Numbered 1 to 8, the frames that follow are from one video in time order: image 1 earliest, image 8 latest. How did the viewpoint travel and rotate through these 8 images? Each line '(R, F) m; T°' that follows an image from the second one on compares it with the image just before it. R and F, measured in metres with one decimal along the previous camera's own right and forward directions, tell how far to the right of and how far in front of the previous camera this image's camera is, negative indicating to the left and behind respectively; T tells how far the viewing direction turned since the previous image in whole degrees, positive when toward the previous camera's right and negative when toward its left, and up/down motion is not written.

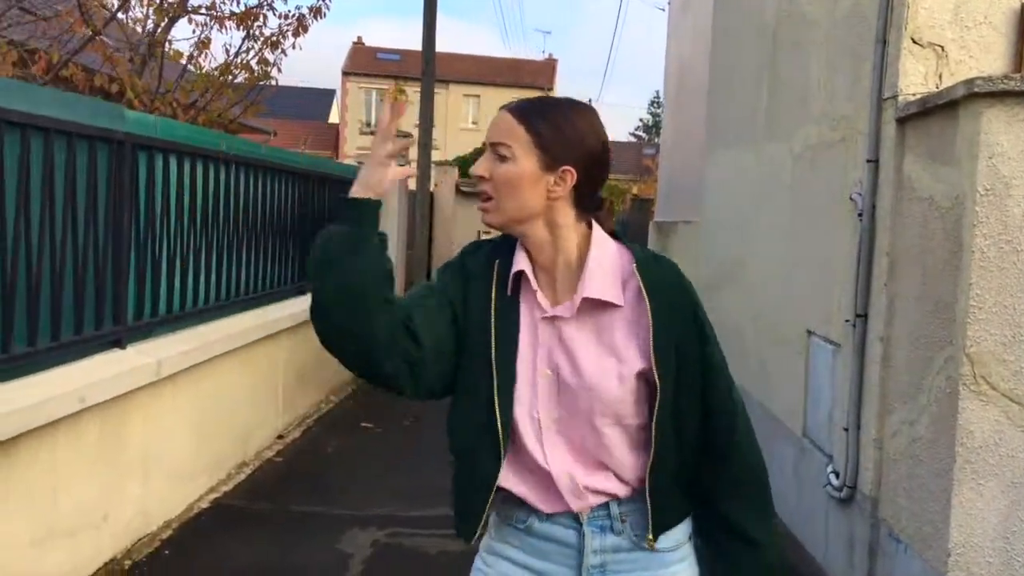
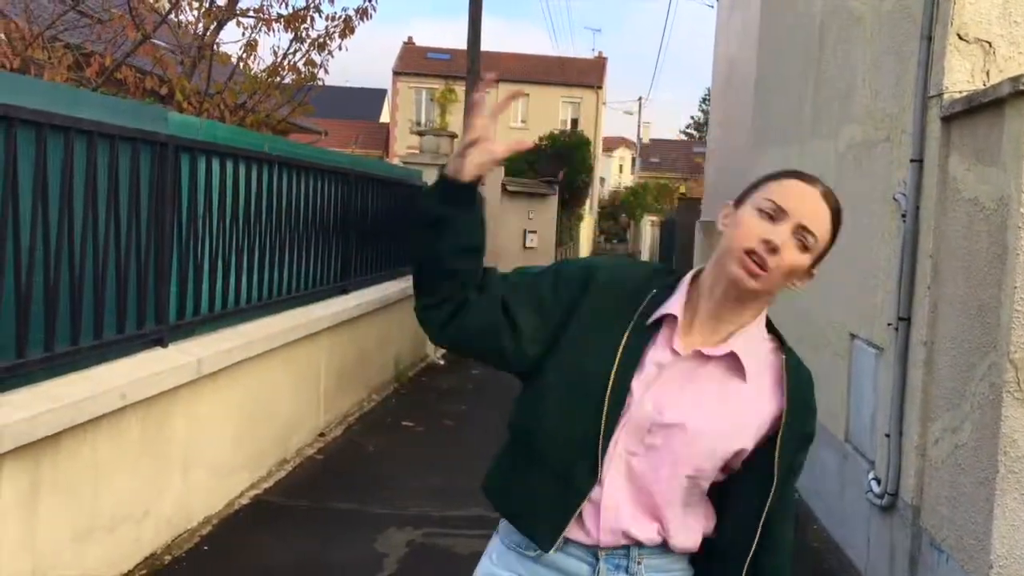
(+0.1, 0.0) m; -3°
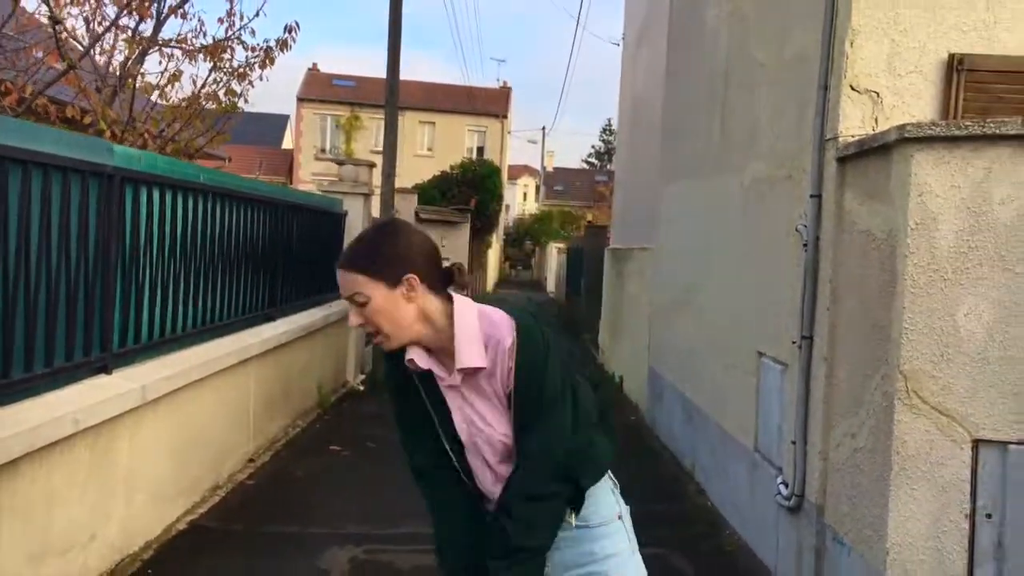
(-0.2, -0.3) m; +6°
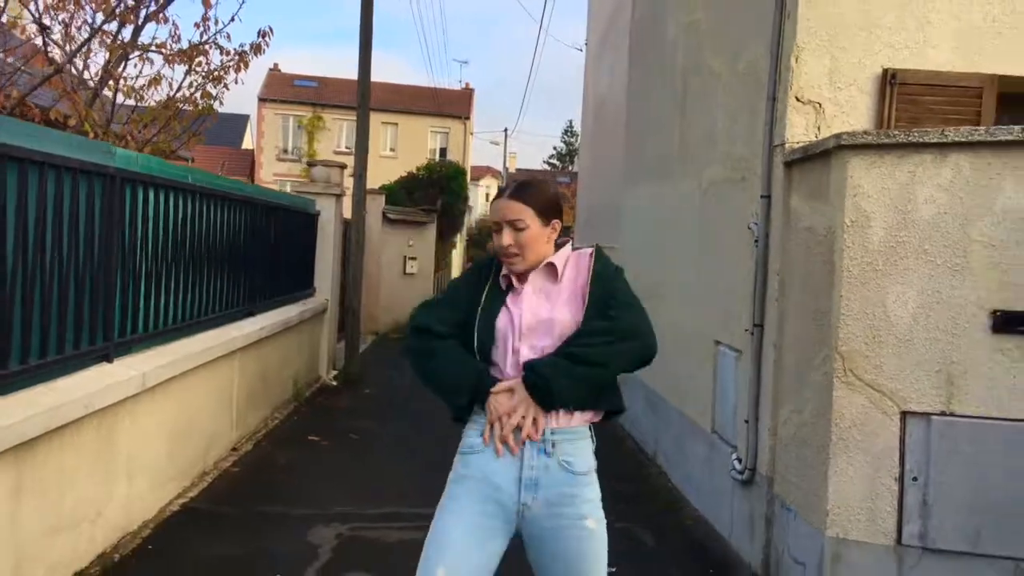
(-0.1, -0.4) m; +2°
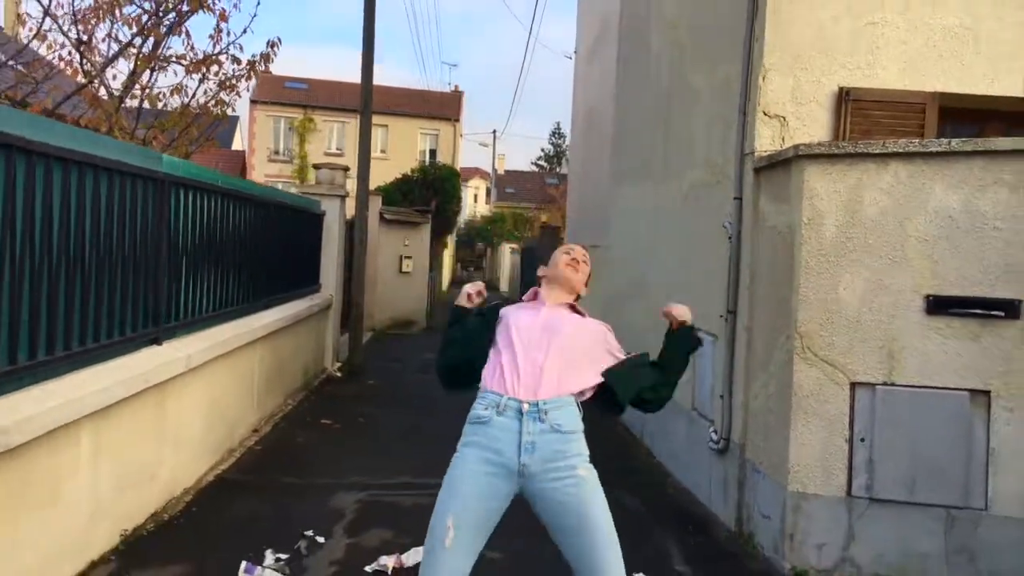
(-0.1, -0.6) m; +1°
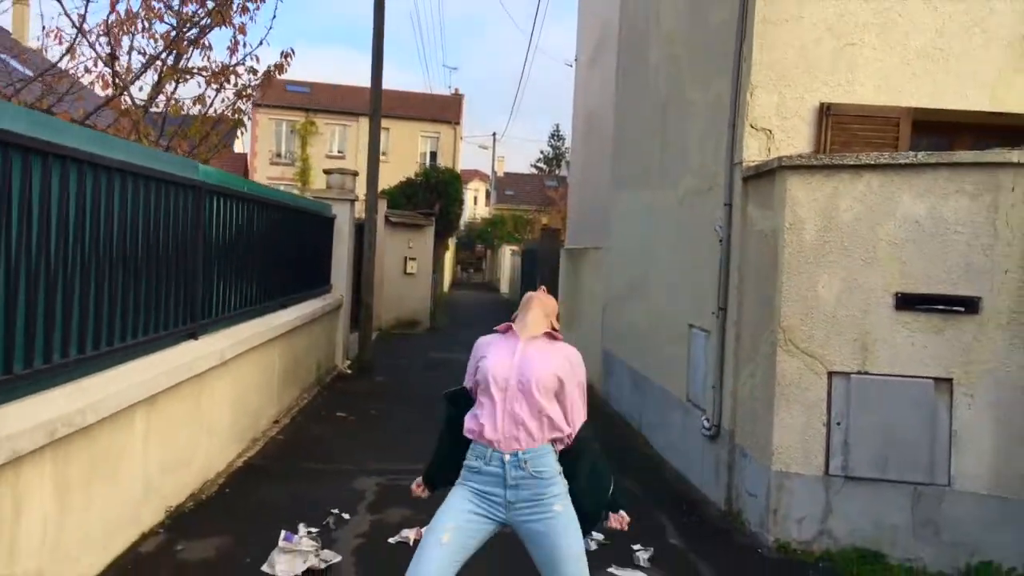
(-0.1, -0.5) m; 0°
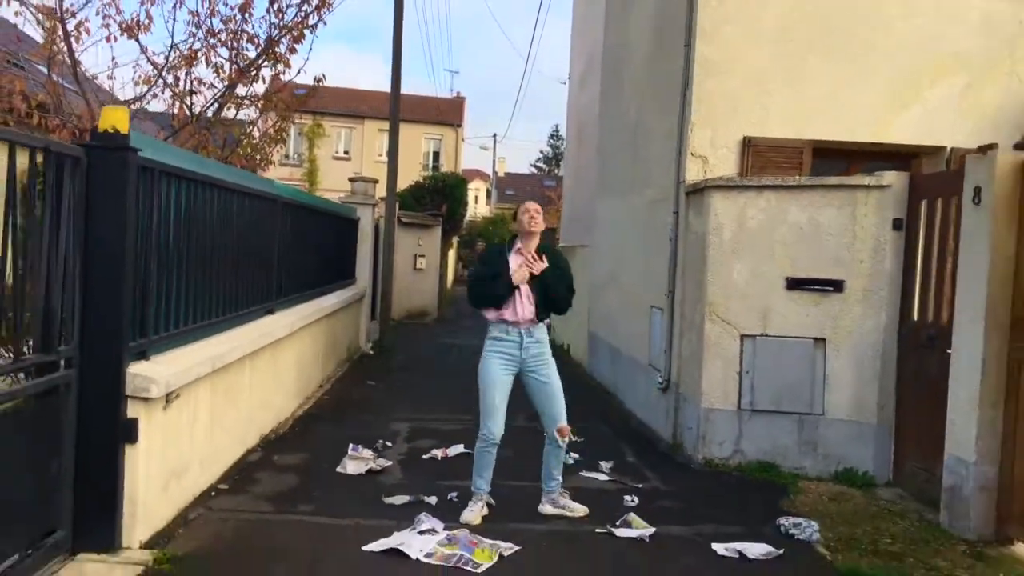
(0.0, -1.9) m; 0°
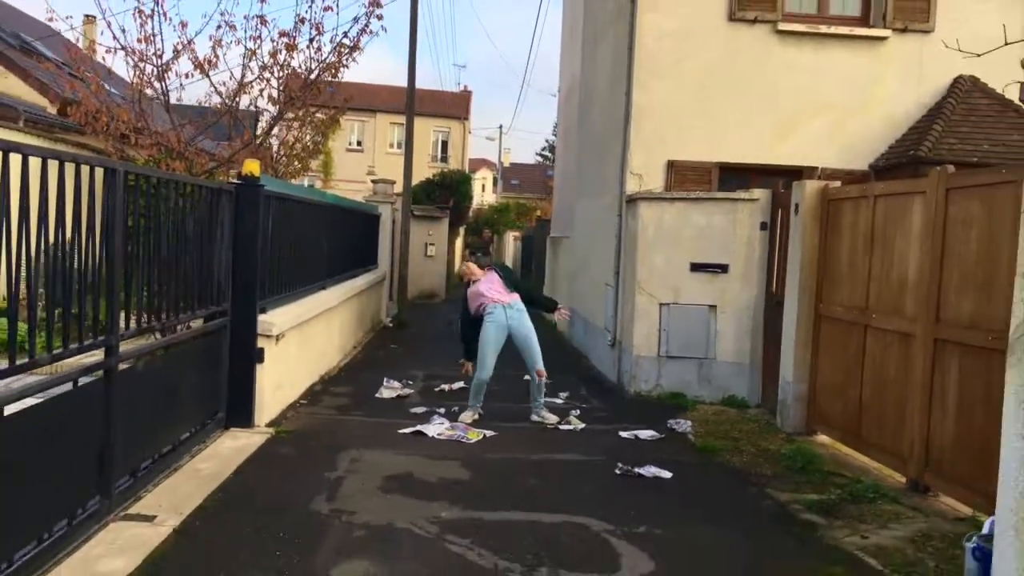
(+0.2, -2.8) m; -1°
